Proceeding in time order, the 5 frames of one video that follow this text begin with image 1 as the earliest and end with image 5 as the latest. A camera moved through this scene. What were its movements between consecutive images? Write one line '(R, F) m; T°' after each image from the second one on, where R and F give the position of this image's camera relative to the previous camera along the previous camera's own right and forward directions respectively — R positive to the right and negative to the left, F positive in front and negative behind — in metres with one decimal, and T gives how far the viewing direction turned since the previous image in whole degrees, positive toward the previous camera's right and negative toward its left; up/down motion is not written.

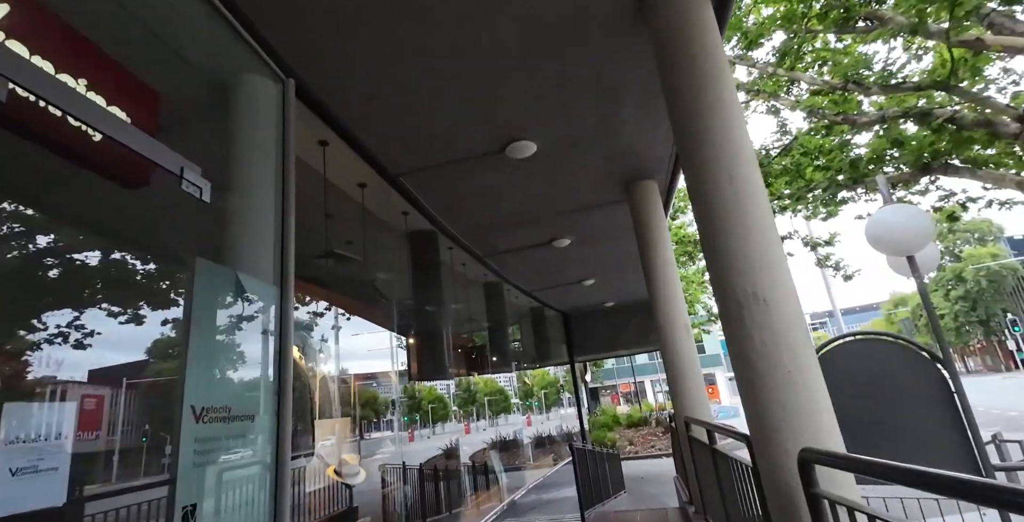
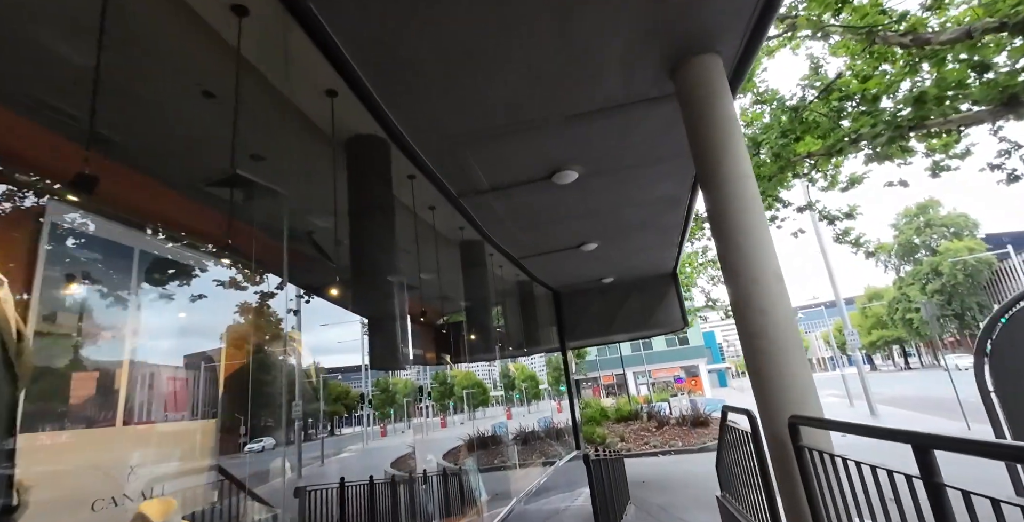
(0.0, +1.2) m; +2°
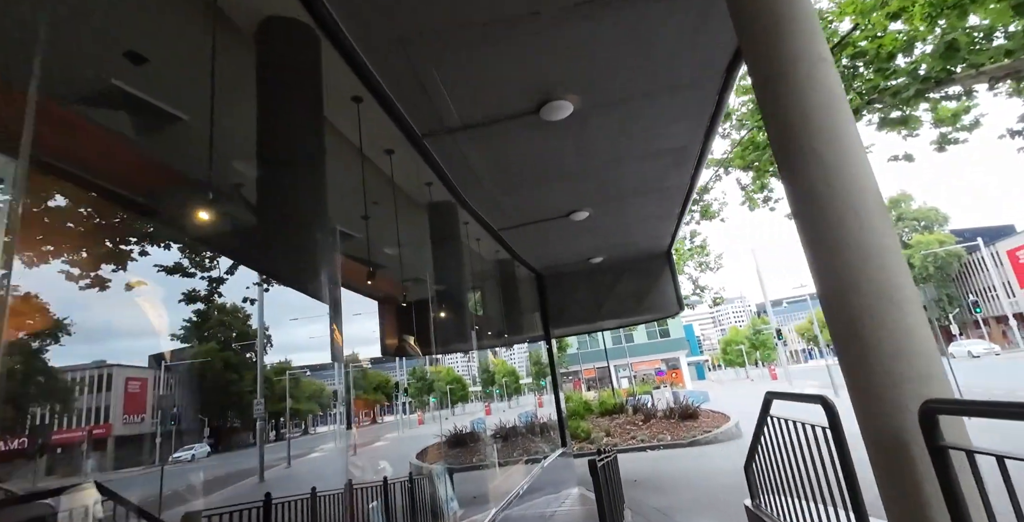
(0.0, +0.7) m; +2°
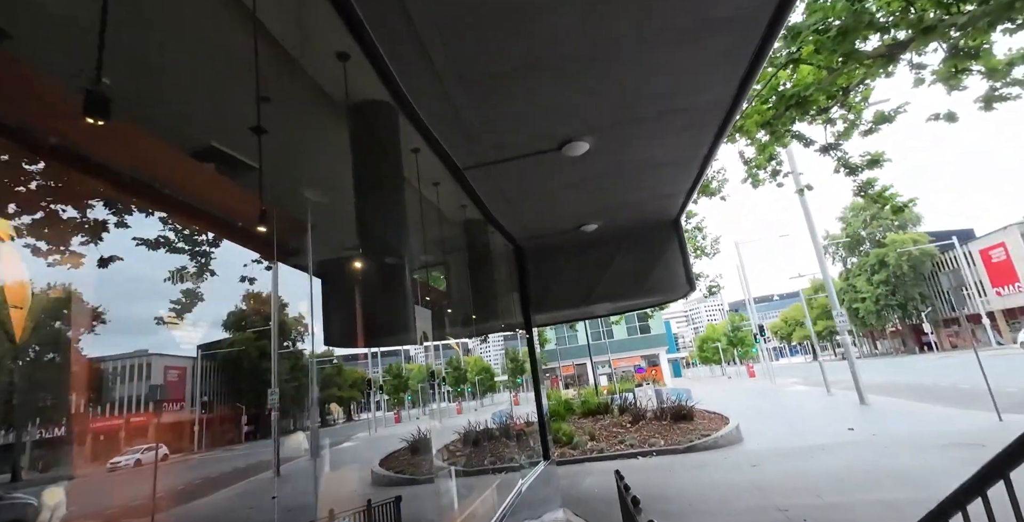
(+0.1, +1.2) m; +3°
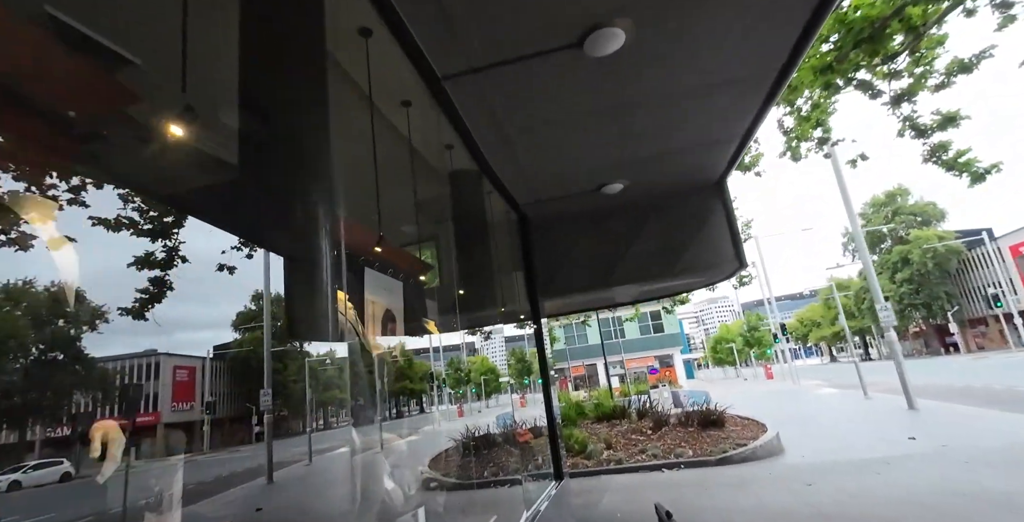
(0.0, +1.0) m; -1°
